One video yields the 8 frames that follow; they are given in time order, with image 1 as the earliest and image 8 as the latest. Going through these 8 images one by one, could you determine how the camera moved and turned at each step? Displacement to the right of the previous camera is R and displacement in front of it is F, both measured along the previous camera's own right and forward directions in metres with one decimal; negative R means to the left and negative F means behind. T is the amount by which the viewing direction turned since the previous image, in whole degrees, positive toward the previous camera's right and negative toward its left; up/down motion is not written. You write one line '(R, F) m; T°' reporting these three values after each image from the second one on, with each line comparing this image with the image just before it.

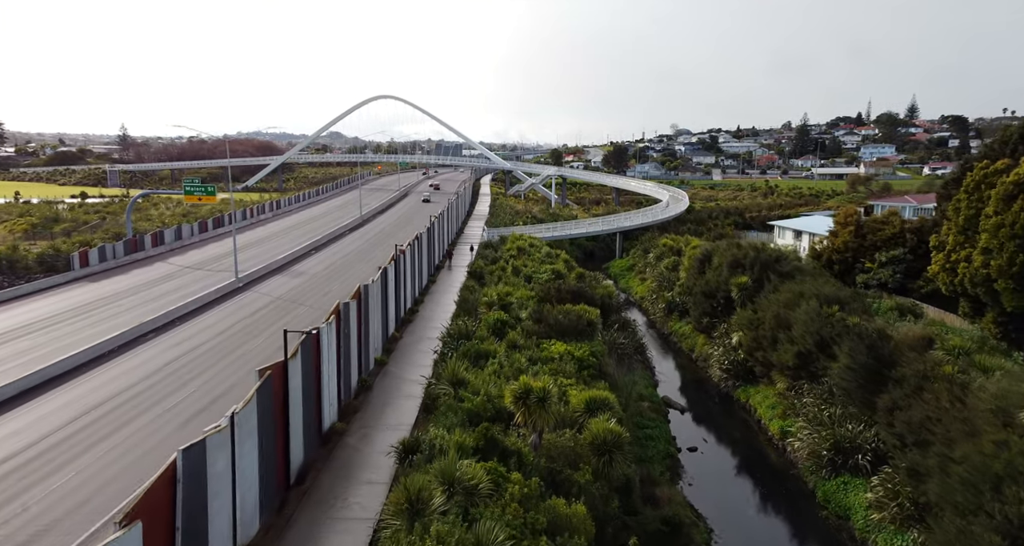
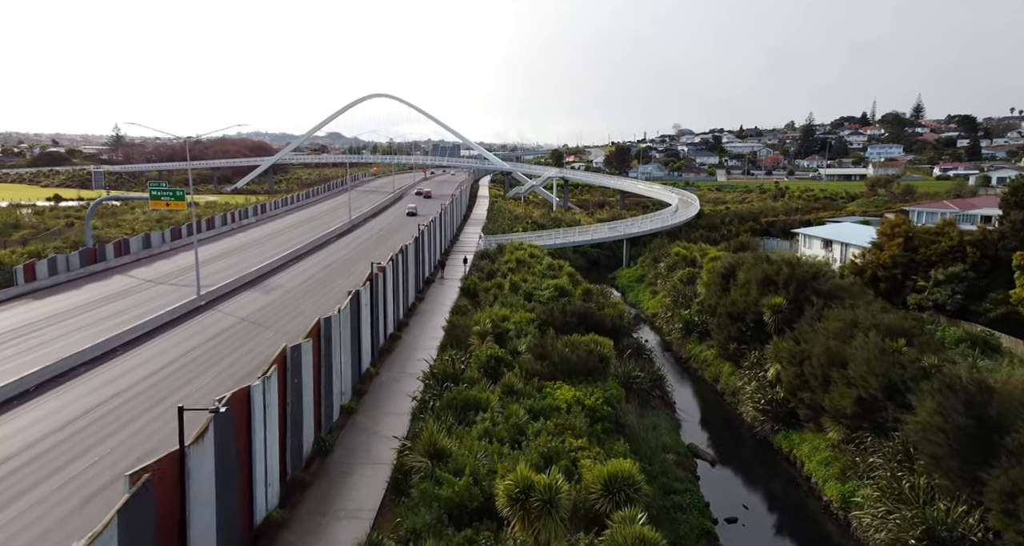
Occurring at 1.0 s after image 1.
(+0.1, +3.8) m; 0°
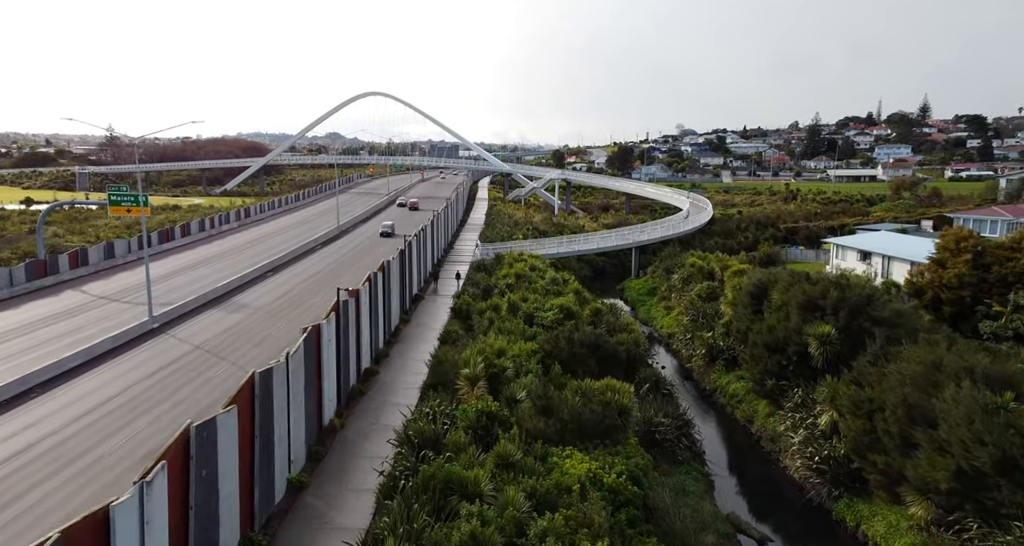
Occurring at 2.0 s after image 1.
(+0.1, +3.9) m; 0°
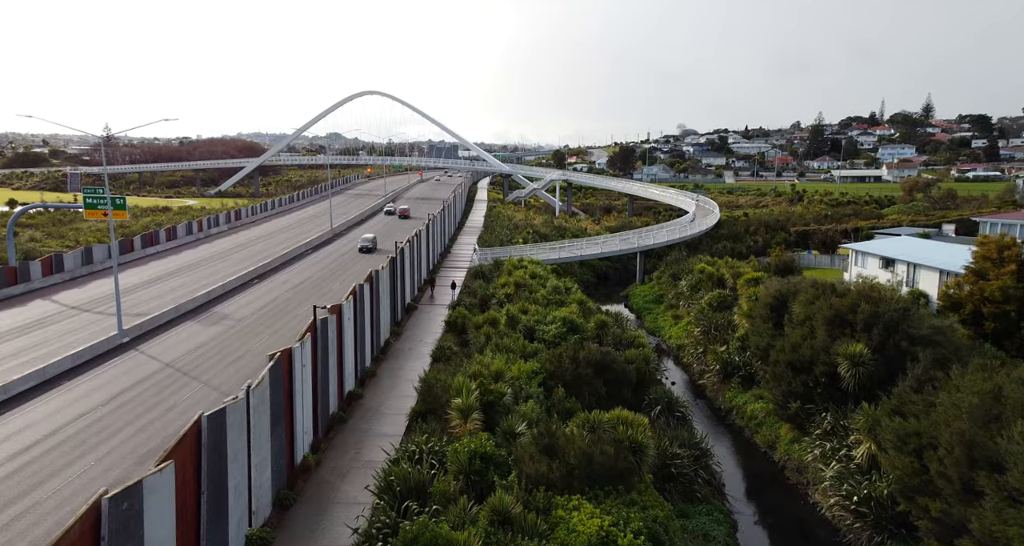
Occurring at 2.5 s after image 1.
(0.0, +2.0) m; 0°
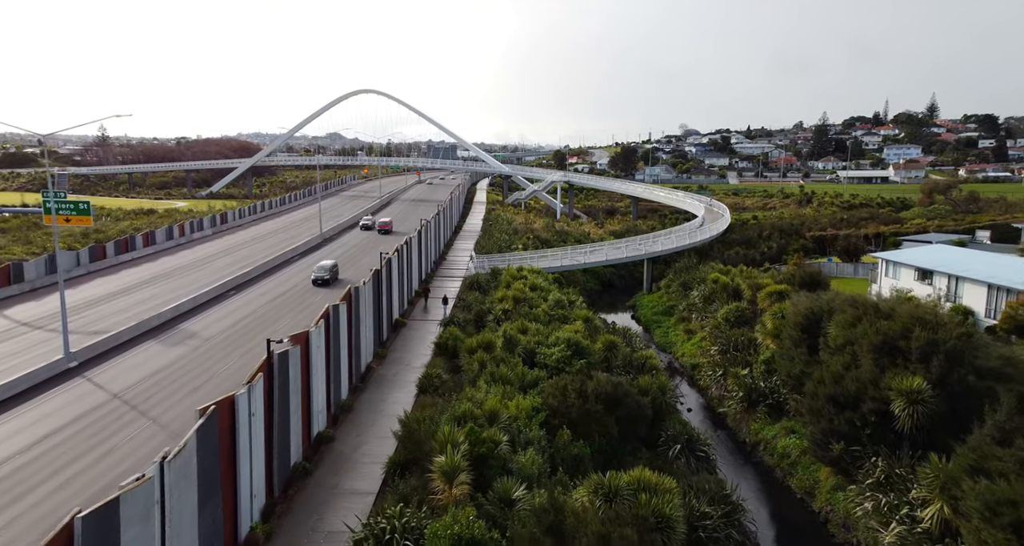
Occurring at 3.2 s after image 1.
(+0.1, +2.7) m; 0°
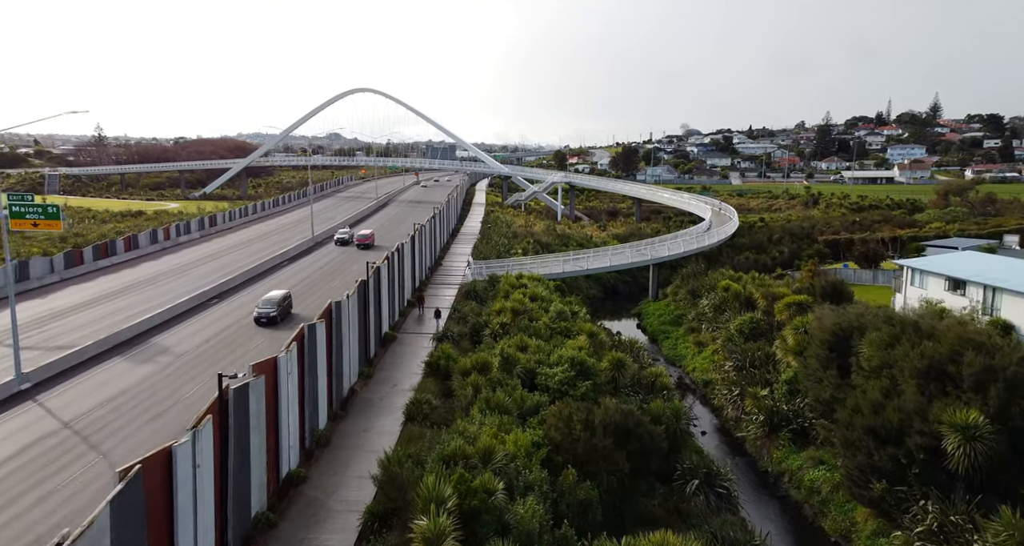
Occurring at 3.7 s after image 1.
(+0.1, +2.0) m; 0°
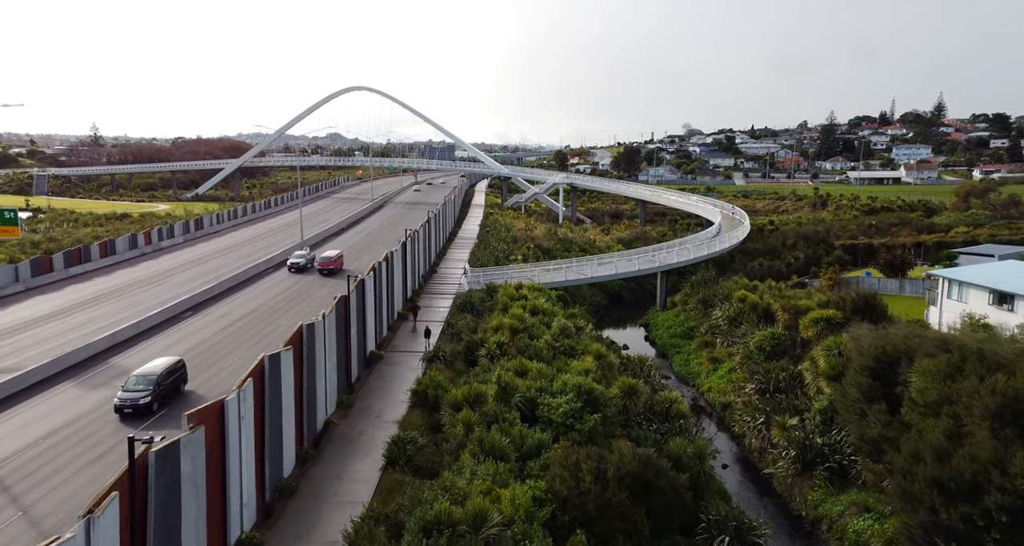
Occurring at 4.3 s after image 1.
(+0.1, +2.4) m; 0°
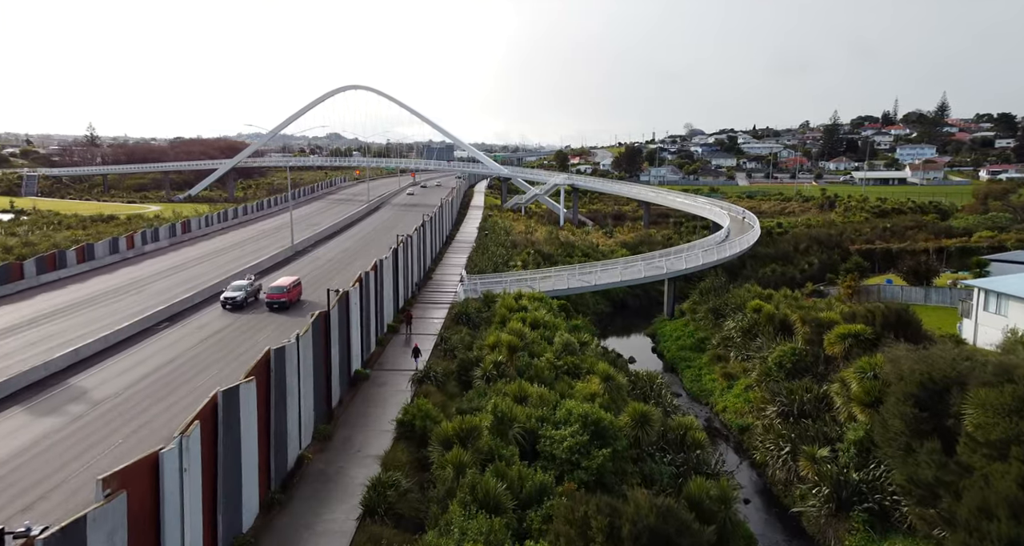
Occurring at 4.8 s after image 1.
(+0.1, +2.0) m; 0°
